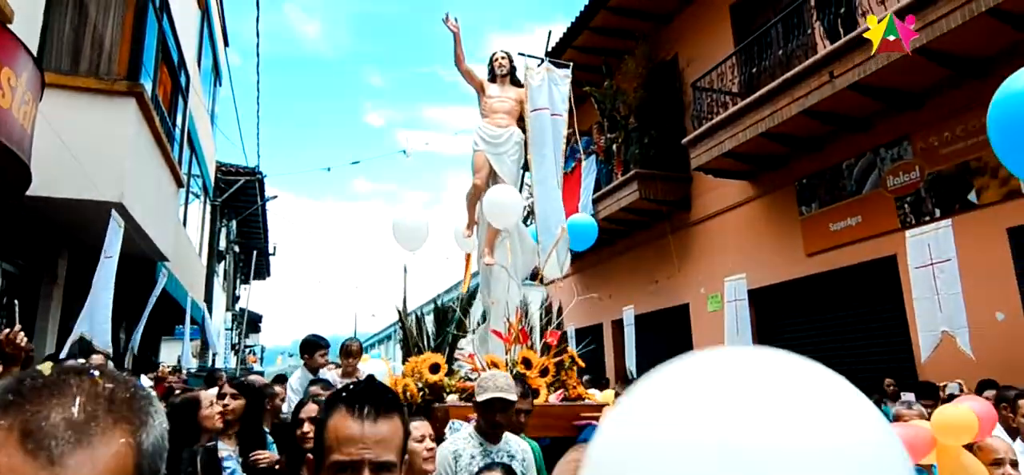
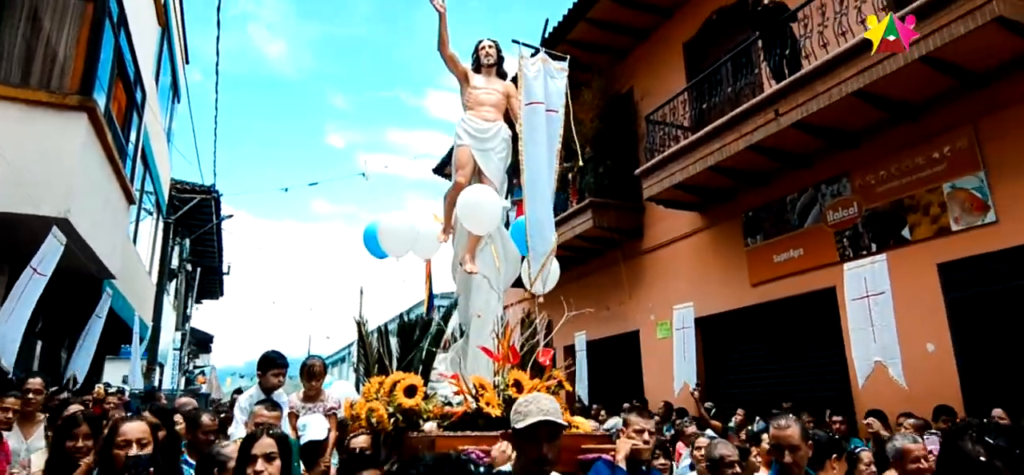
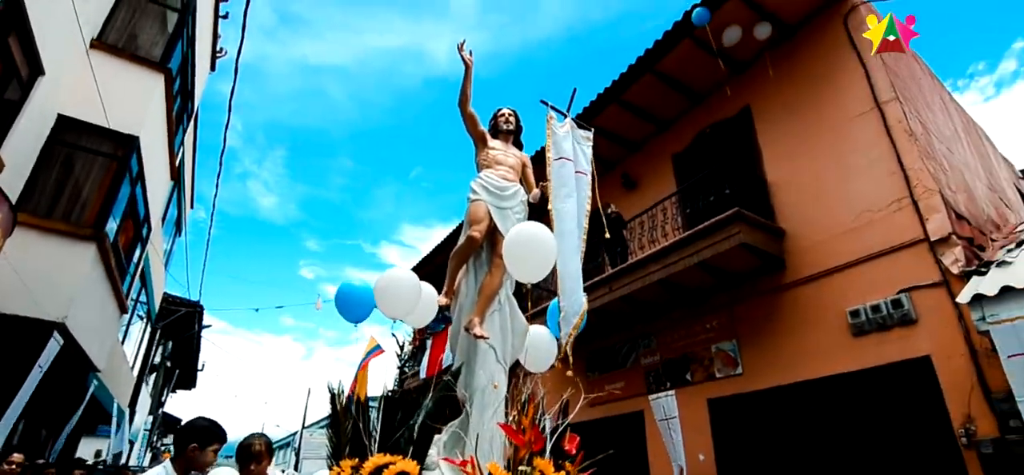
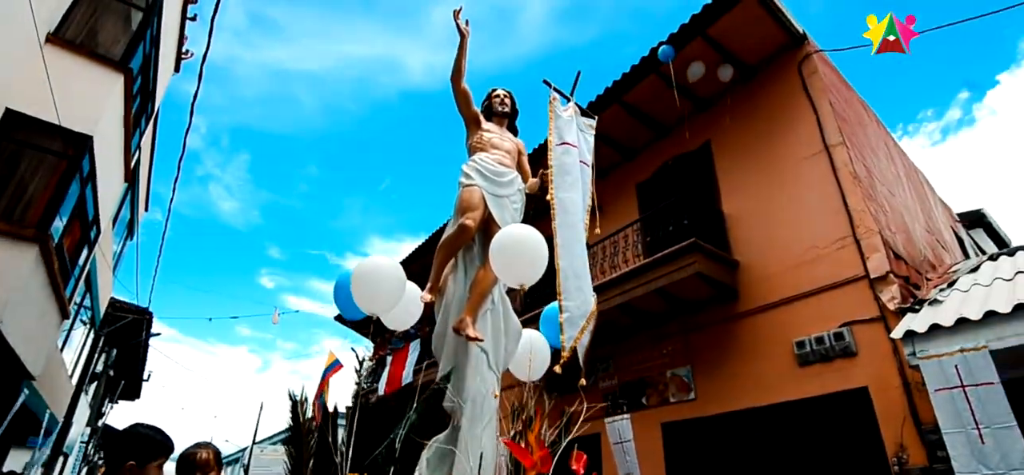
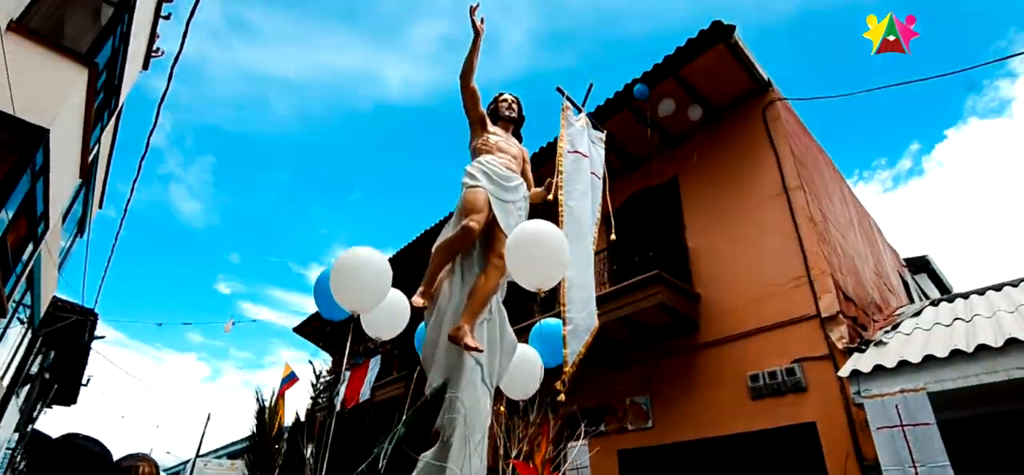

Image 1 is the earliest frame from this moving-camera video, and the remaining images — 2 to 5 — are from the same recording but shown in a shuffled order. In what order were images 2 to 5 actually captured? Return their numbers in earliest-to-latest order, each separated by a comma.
2, 3, 4, 5
